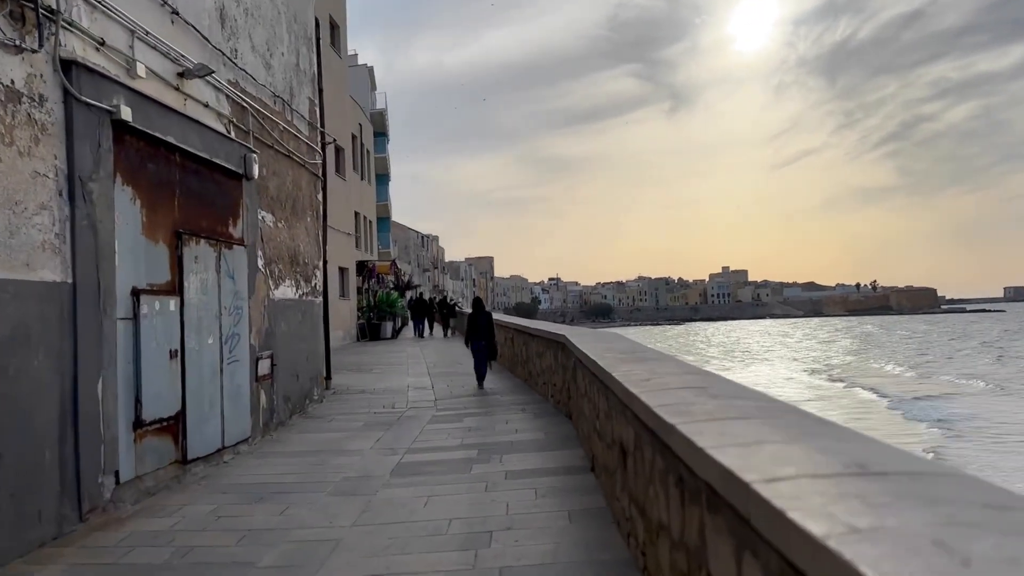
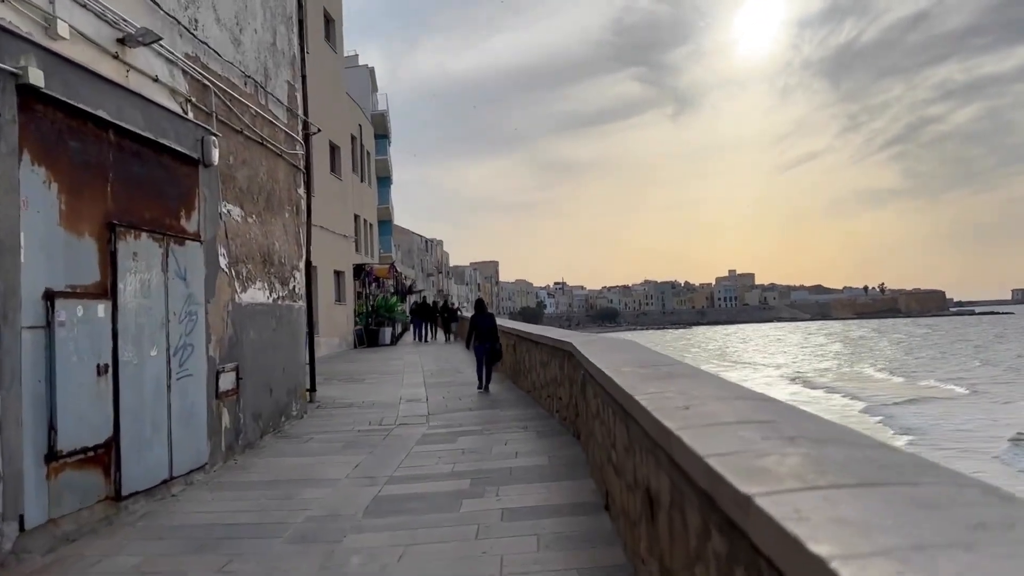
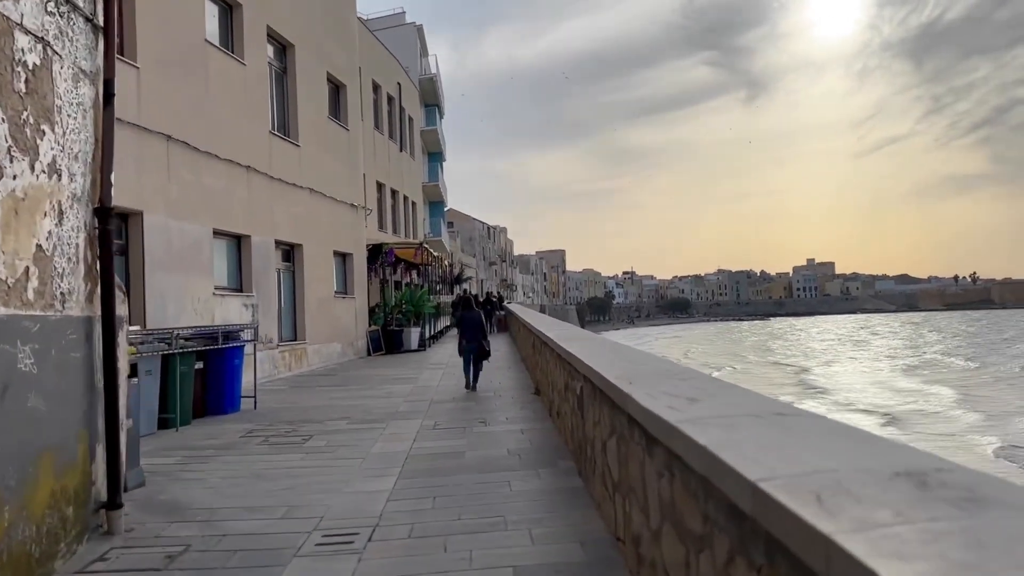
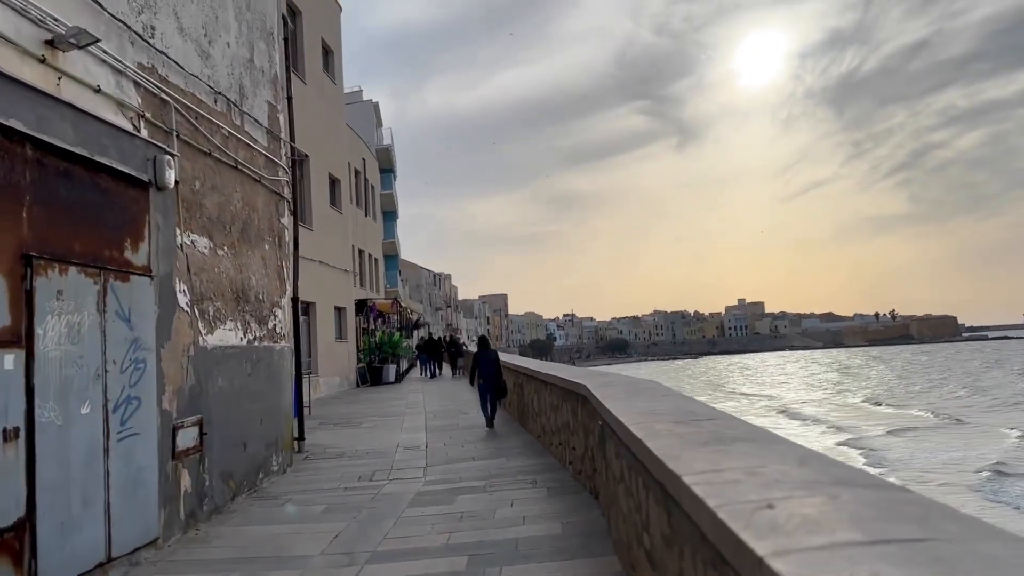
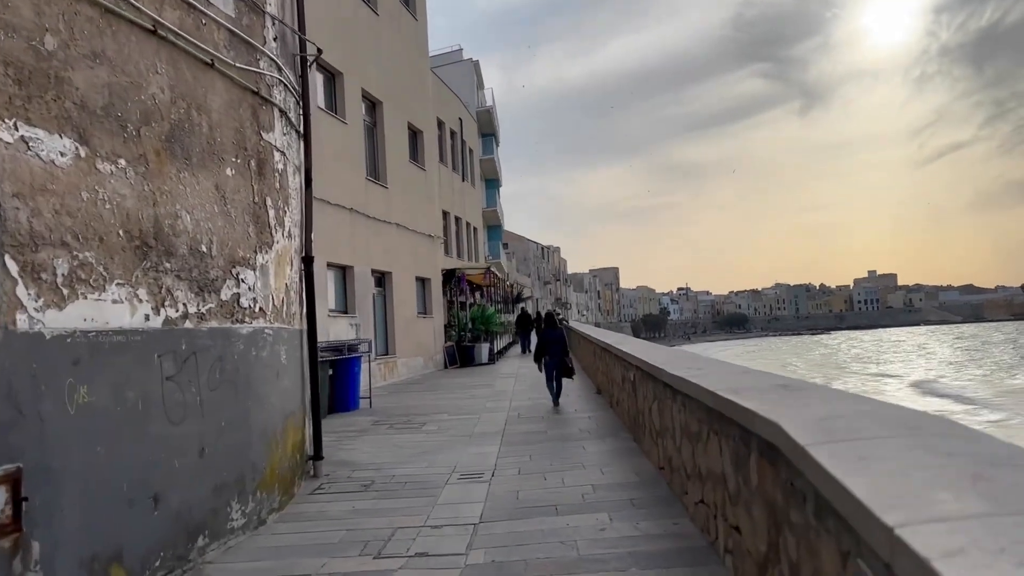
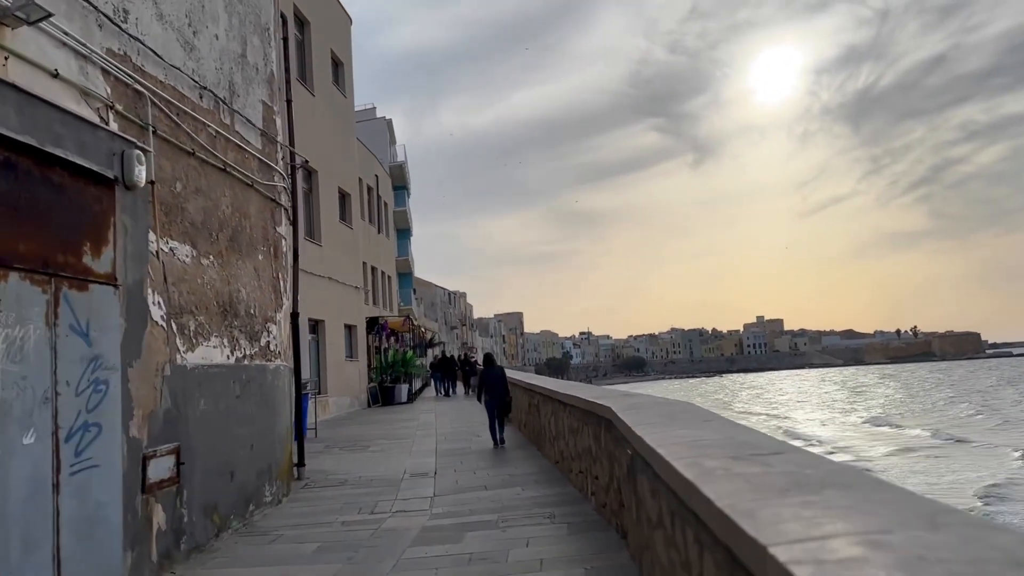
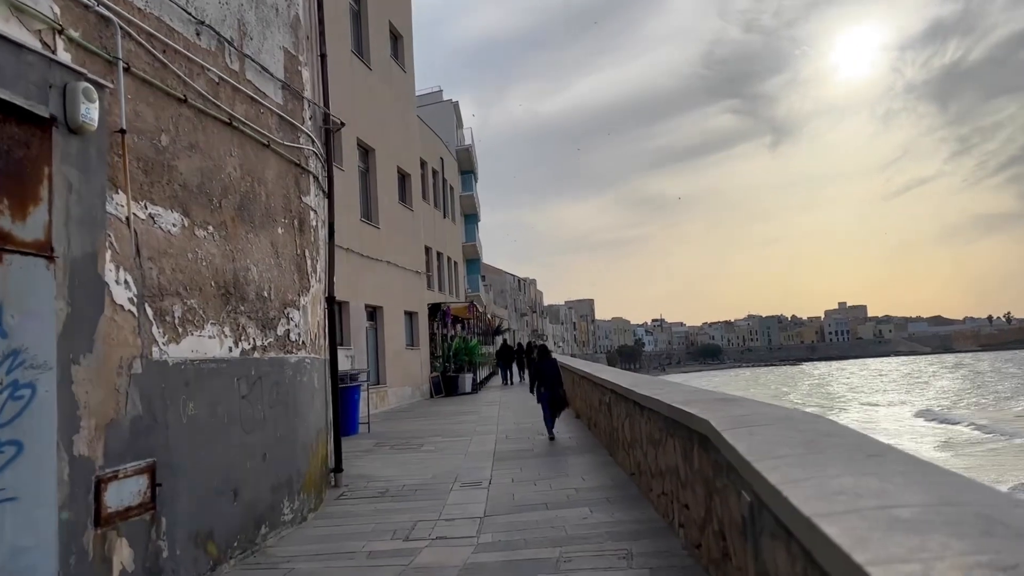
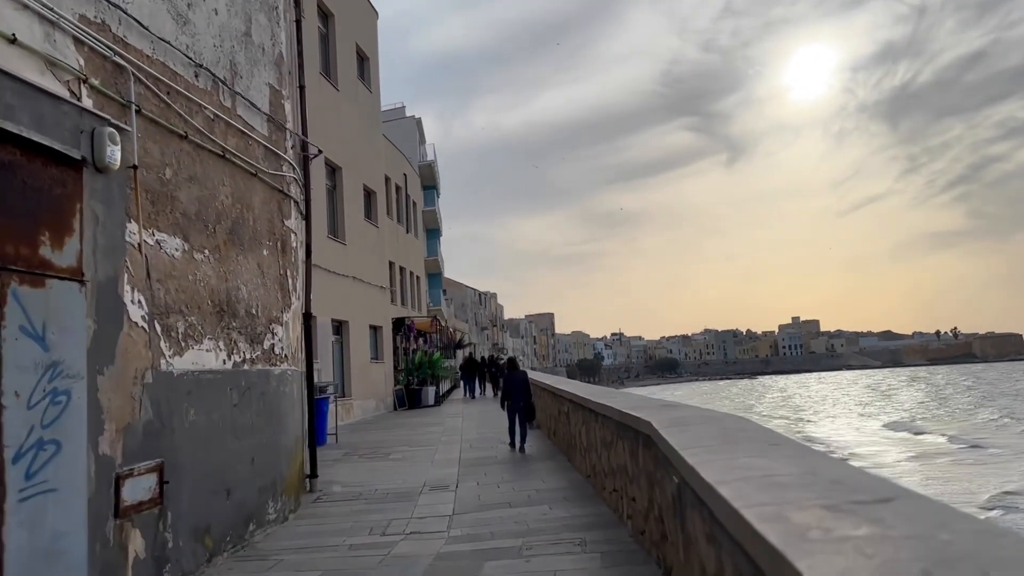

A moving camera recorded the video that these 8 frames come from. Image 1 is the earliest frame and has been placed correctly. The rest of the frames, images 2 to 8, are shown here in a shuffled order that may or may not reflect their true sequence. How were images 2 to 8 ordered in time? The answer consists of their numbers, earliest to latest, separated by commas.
2, 4, 6, 8, 7, 5, 3
